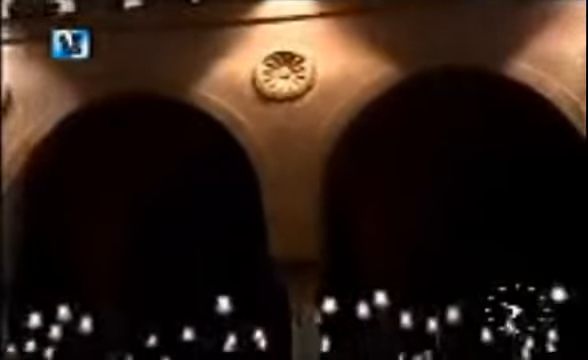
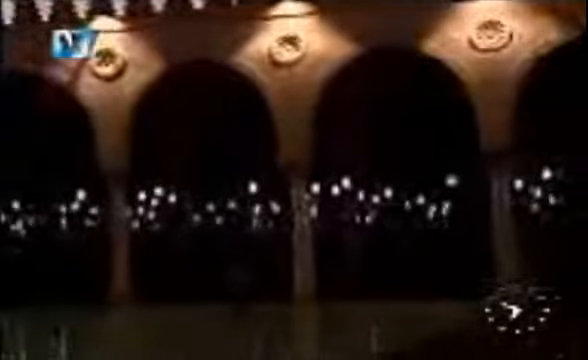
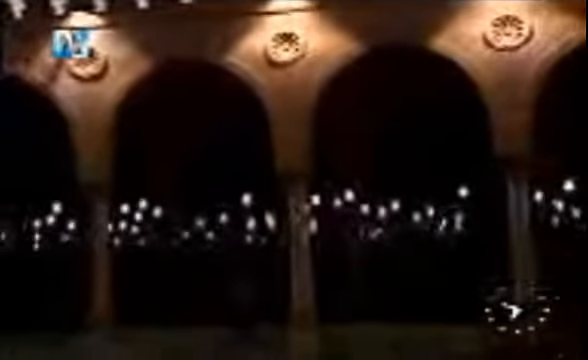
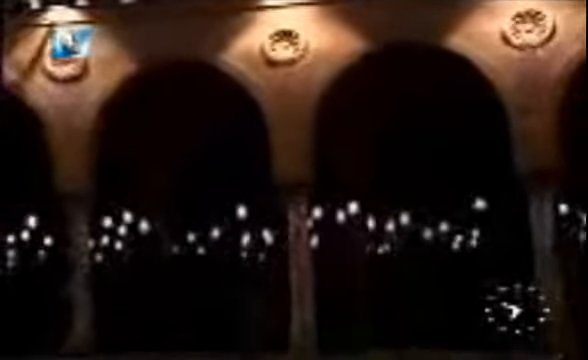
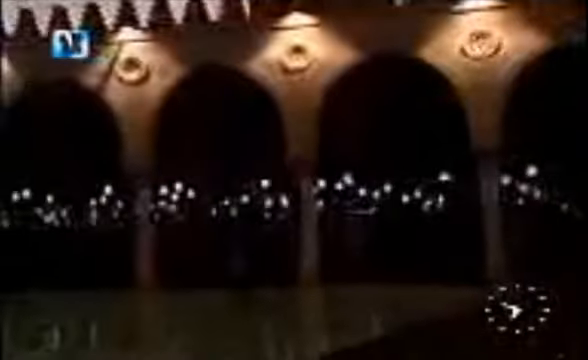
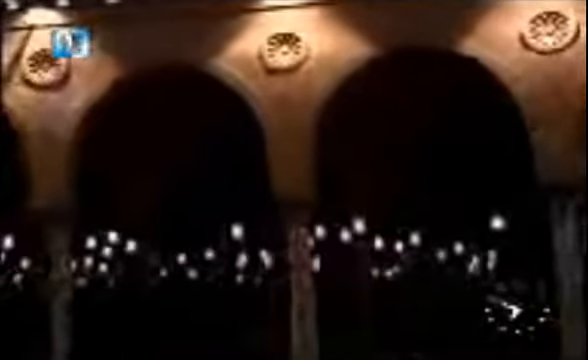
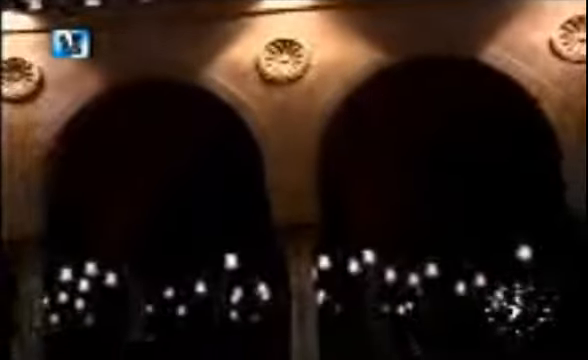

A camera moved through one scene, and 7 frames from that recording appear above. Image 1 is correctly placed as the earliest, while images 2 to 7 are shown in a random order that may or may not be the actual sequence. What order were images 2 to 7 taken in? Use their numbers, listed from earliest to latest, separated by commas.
7, 6, 4, 3, 2, 5
